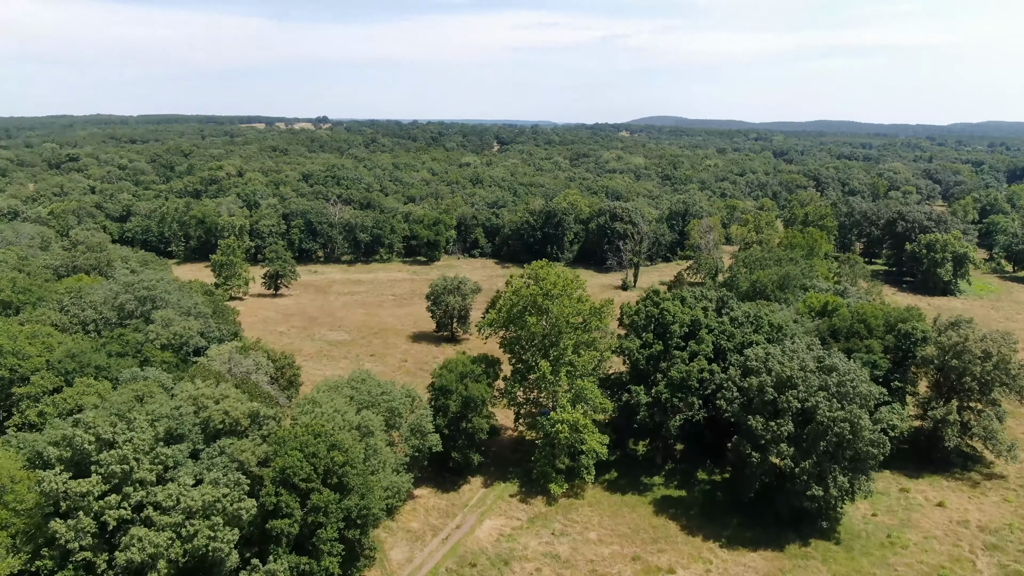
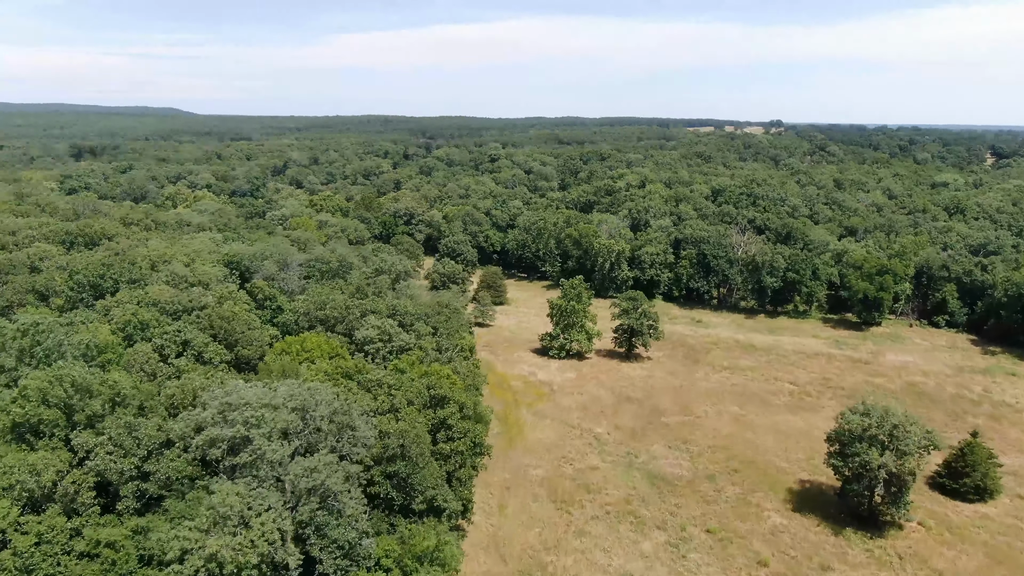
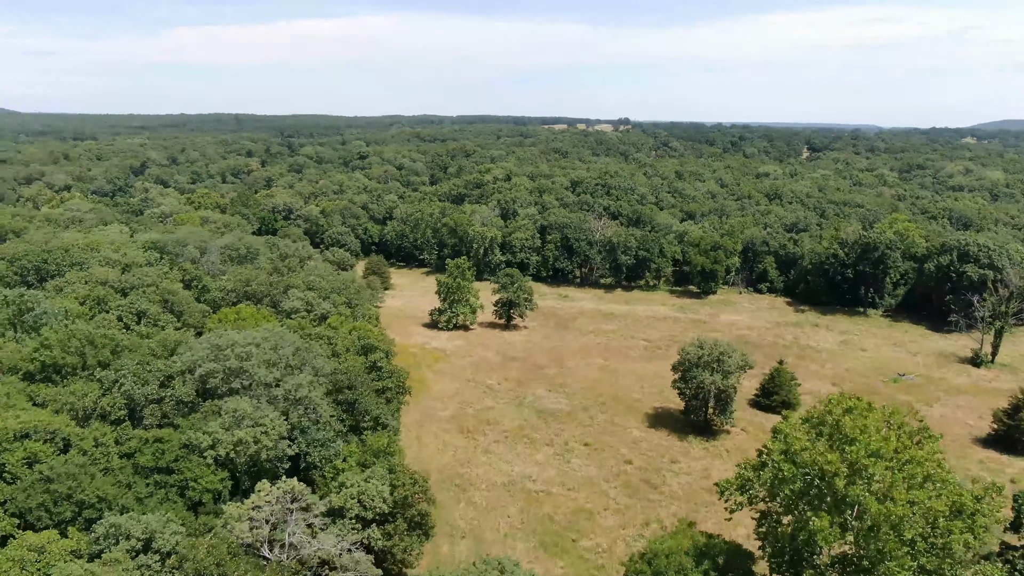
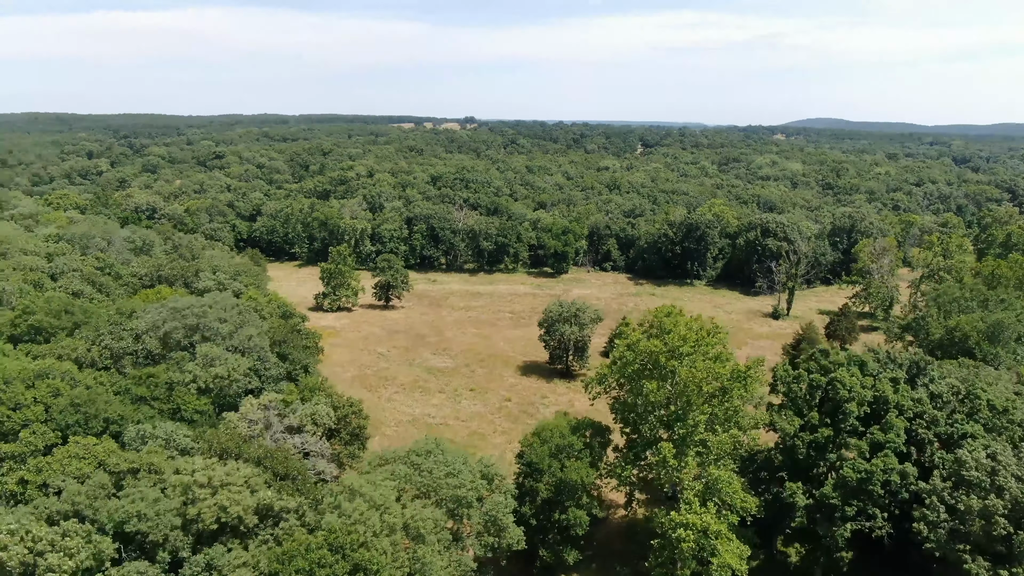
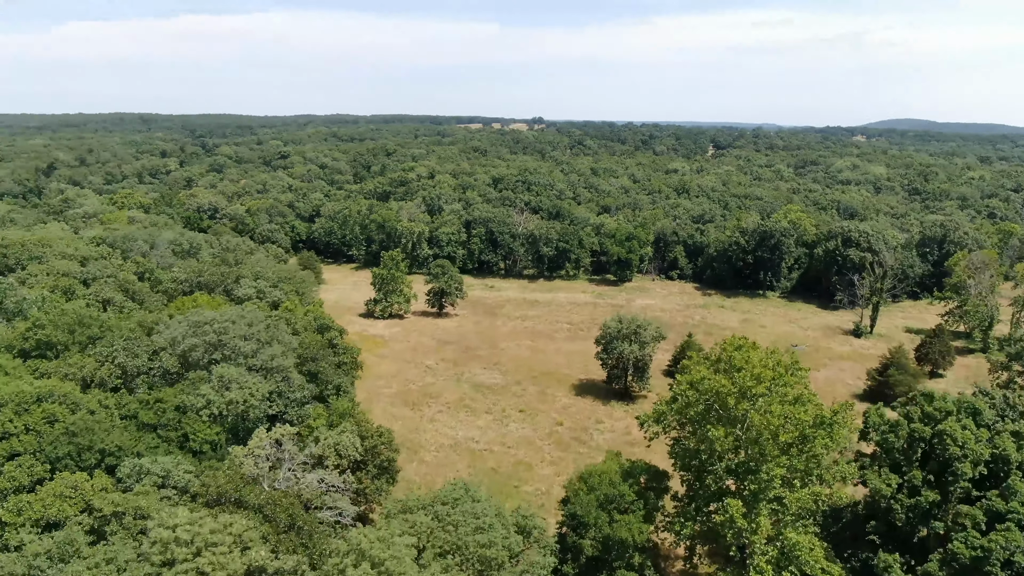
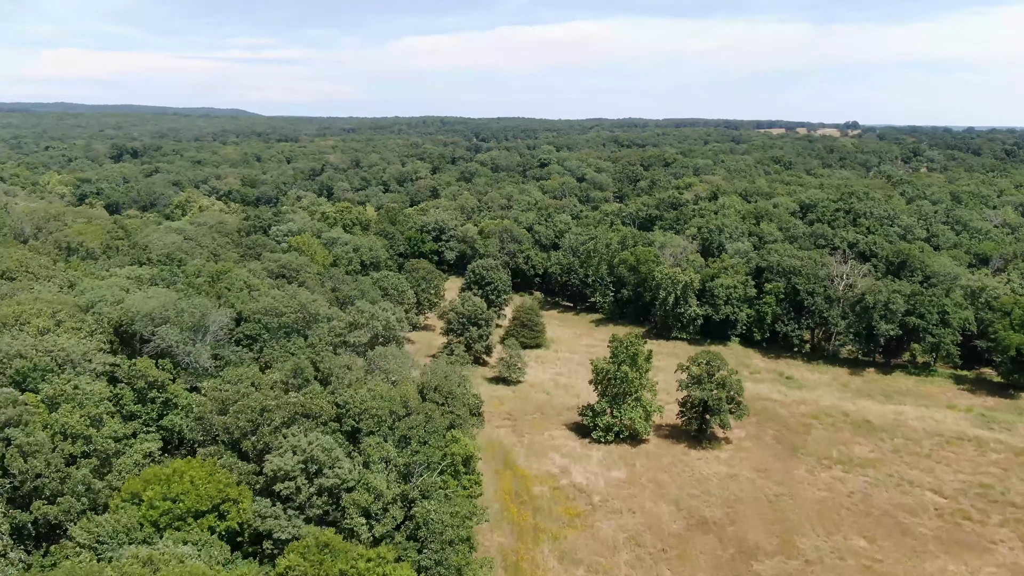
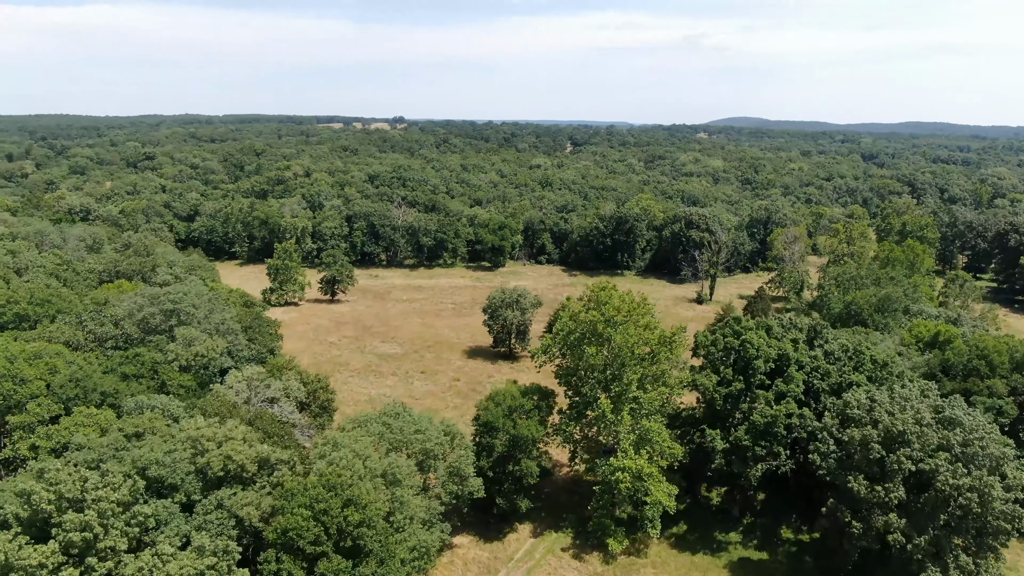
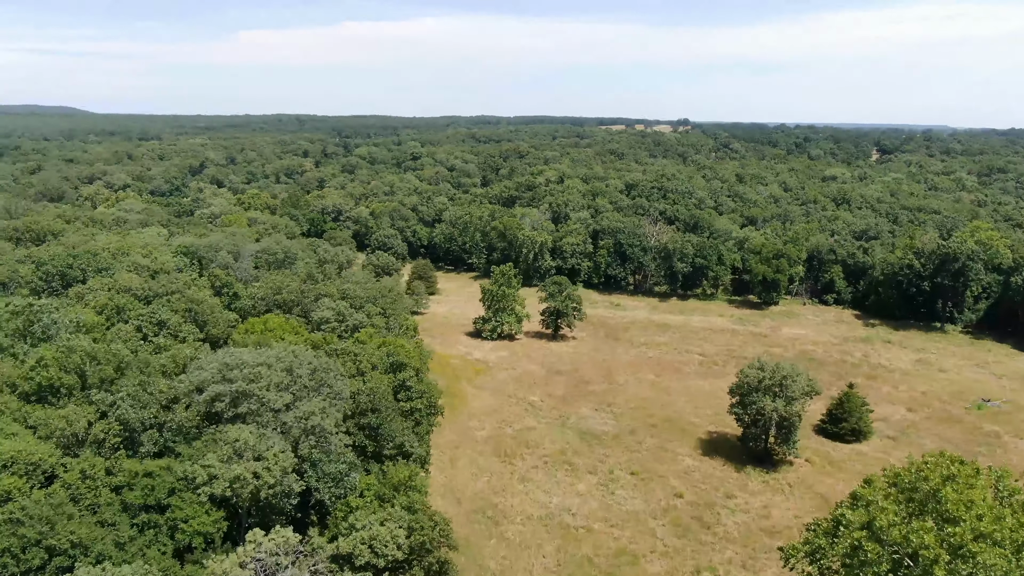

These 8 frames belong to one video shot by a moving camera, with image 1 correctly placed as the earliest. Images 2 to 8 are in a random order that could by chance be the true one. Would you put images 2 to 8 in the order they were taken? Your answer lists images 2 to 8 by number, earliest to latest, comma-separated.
7, 4, 5, 3, 8, 2, 6
